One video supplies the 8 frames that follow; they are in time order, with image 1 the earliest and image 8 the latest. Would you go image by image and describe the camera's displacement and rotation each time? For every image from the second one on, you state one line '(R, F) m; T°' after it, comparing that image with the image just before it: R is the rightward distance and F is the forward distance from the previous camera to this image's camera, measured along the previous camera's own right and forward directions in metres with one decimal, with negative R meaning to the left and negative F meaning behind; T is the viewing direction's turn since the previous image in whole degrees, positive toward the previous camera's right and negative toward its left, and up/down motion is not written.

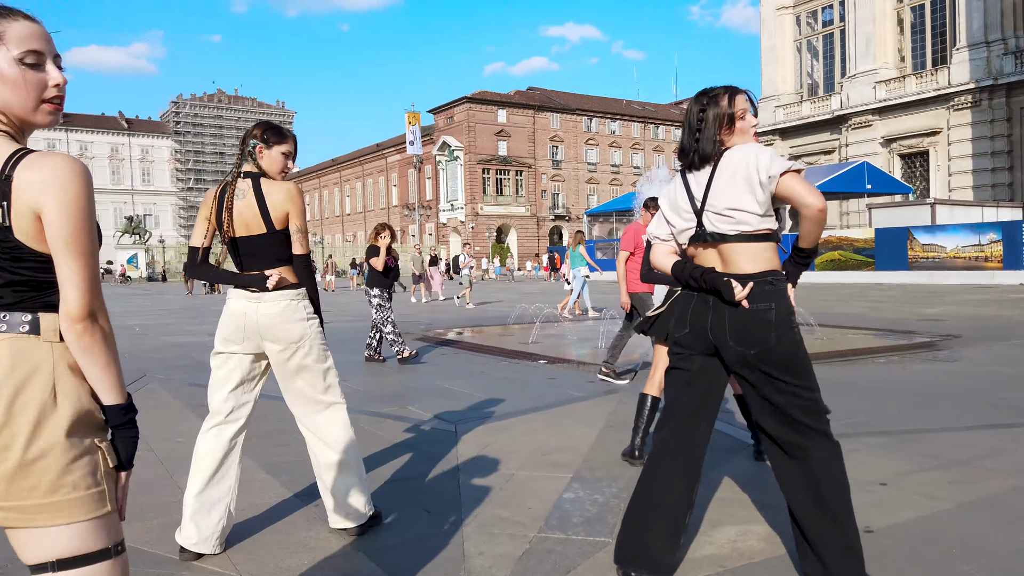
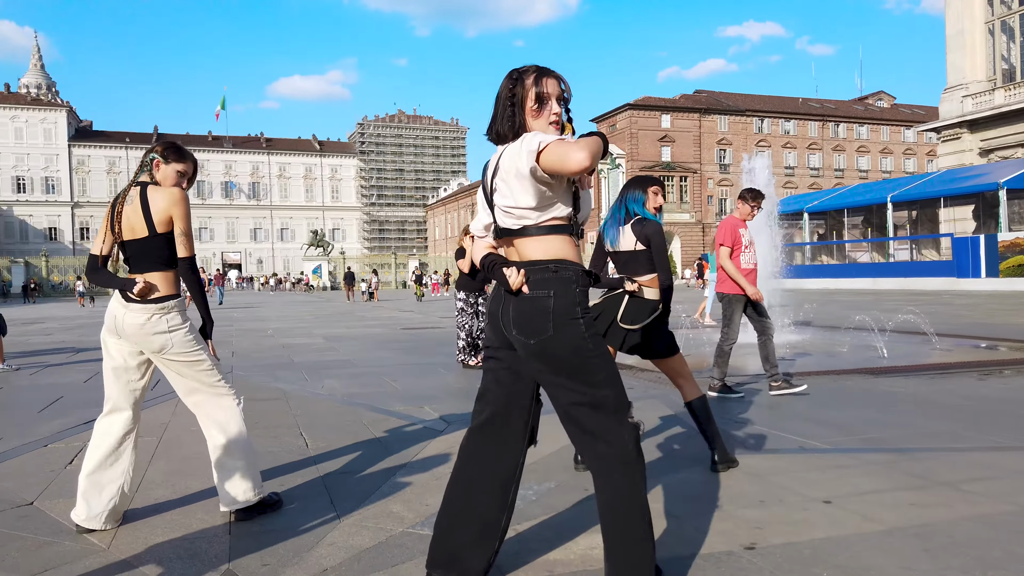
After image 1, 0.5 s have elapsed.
(+1.2, +0.1) m; -13°
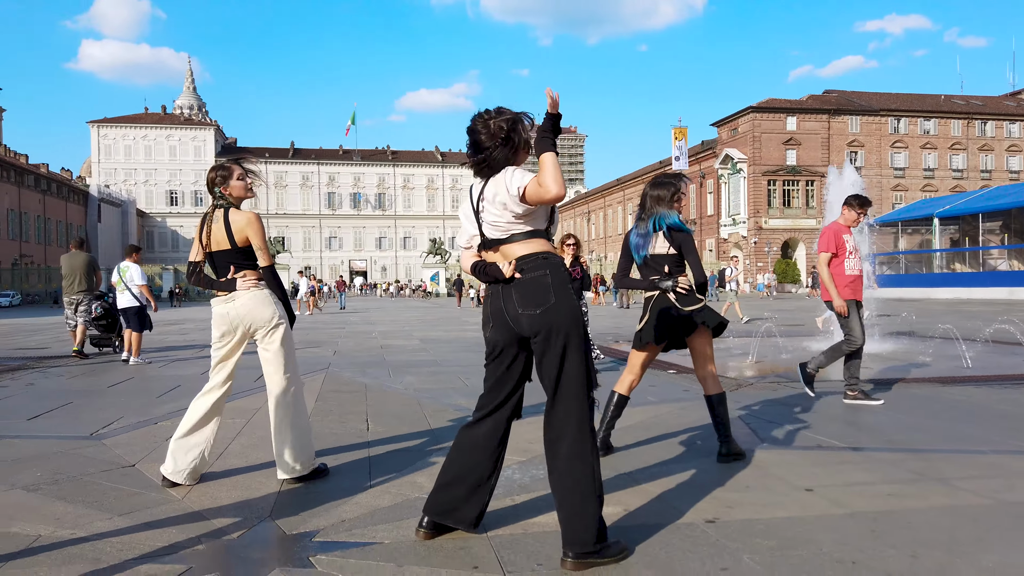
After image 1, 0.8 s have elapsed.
(+0.5, -0.4) m; -9°
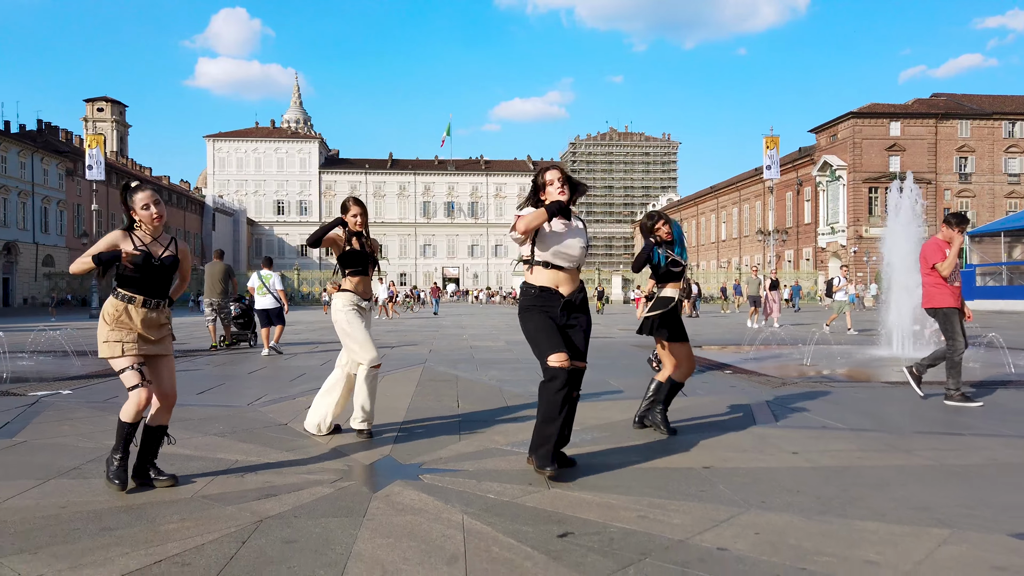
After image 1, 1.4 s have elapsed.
(+0.2, -1.2) m; -7°
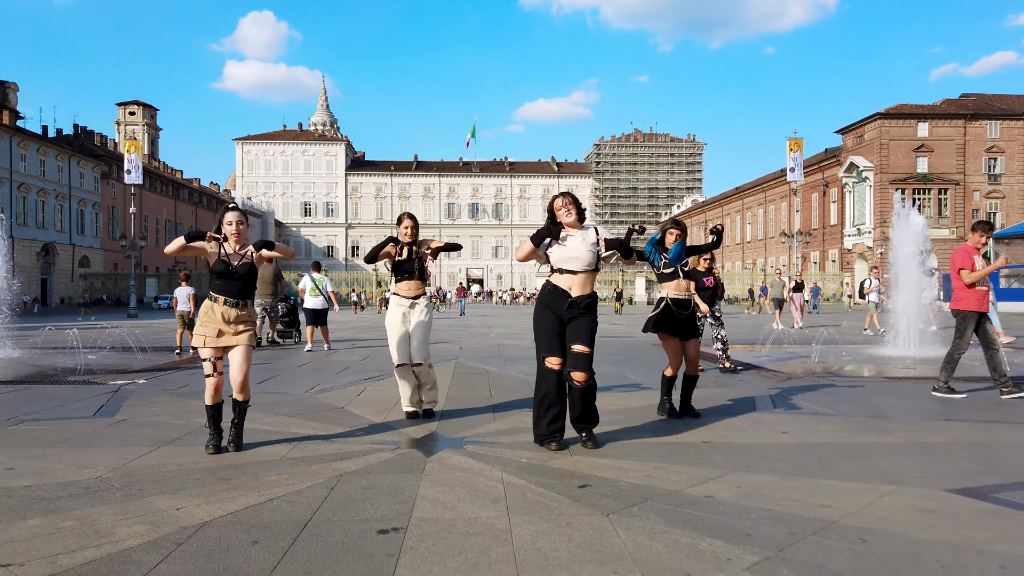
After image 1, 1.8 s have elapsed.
(0.0, -0.8) m; -2°
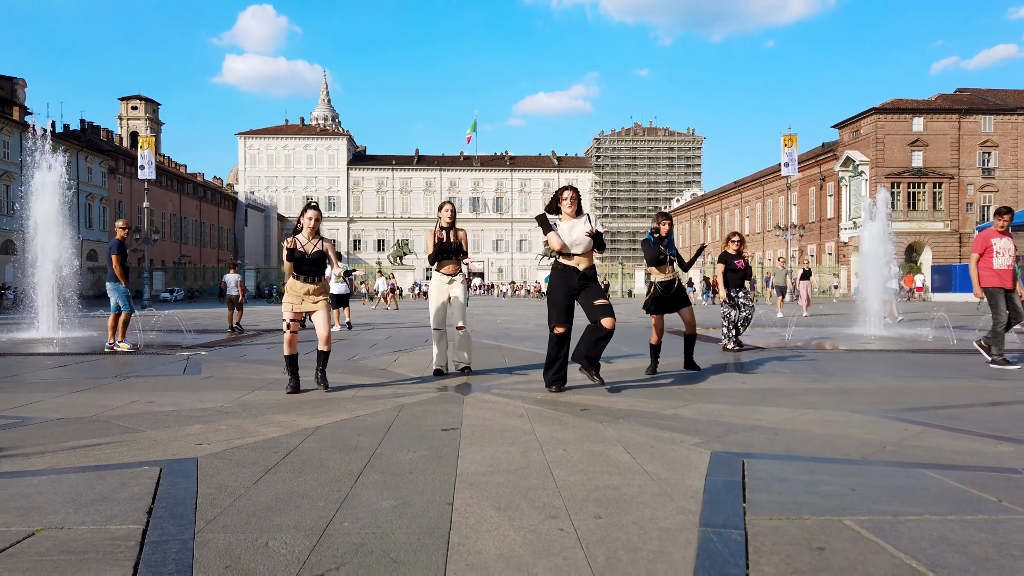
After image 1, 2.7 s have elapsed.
(-0.1, -1.4) m; 0°
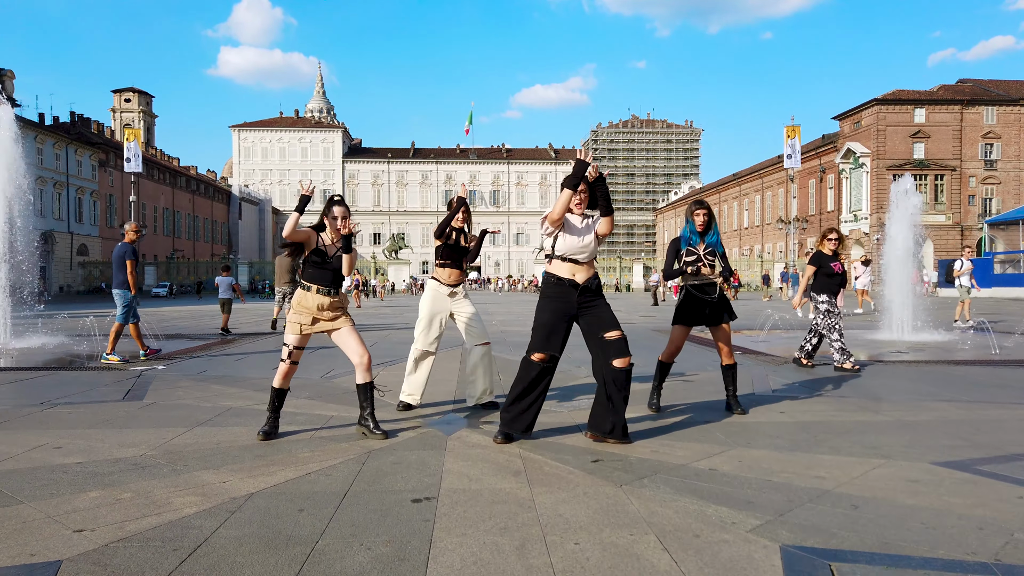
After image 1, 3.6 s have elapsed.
(0.0, +1.1) m; 0°
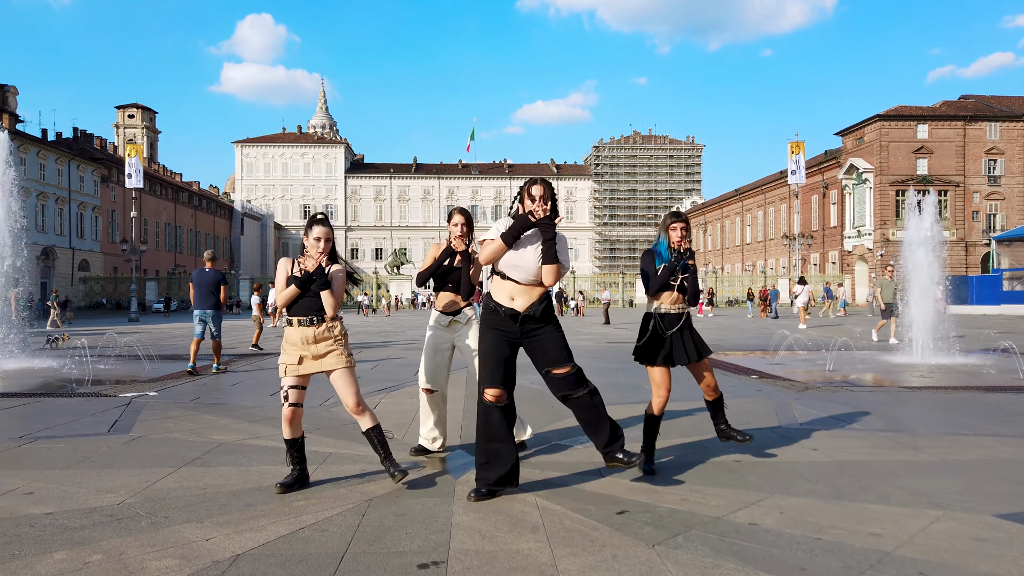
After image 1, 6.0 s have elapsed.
(-0.1, +0.4) m; 0°
